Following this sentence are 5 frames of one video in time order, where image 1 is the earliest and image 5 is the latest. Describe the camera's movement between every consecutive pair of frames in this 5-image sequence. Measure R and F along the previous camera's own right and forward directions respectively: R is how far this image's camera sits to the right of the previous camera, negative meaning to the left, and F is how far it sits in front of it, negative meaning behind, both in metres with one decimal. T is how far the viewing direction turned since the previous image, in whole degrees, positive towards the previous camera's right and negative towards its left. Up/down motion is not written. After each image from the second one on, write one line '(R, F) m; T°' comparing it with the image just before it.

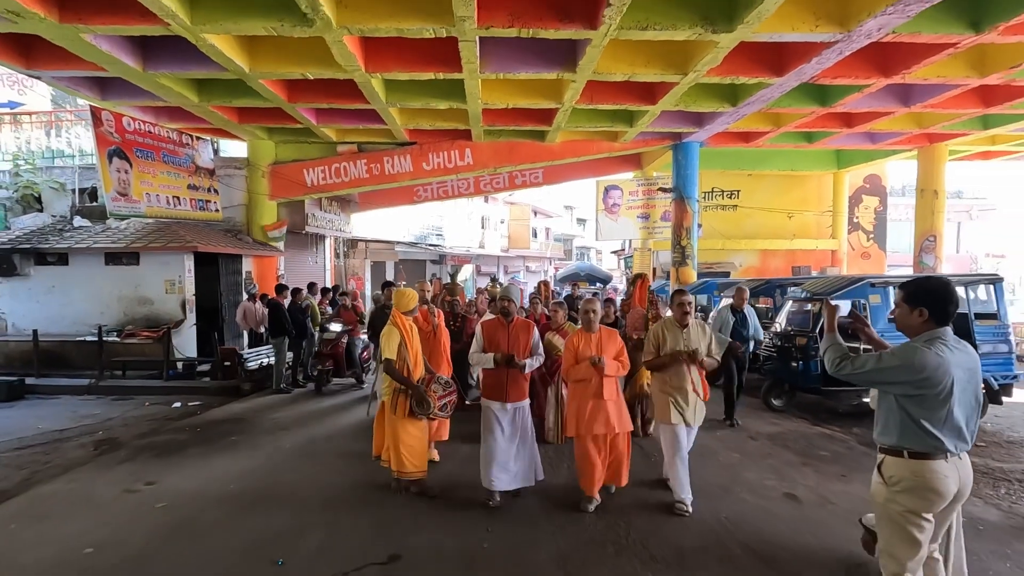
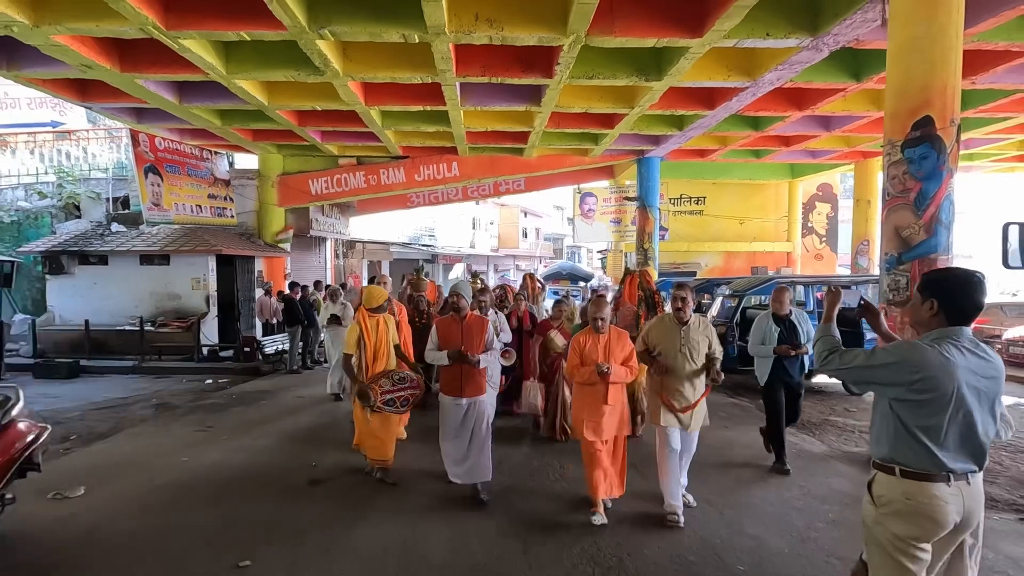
(+0.3, -1.5) m; +1°
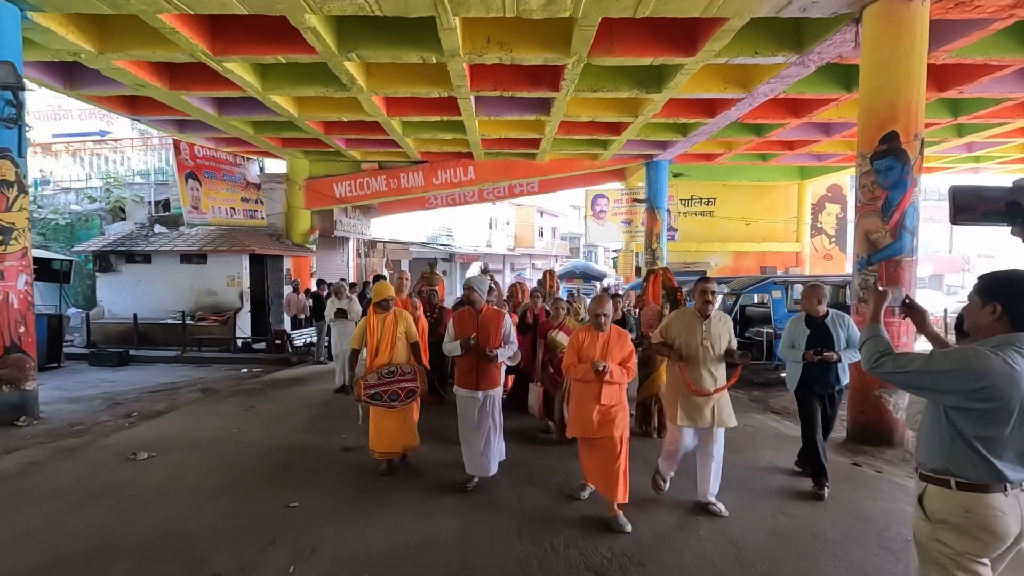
(+0.1, -0.6) m; -2°
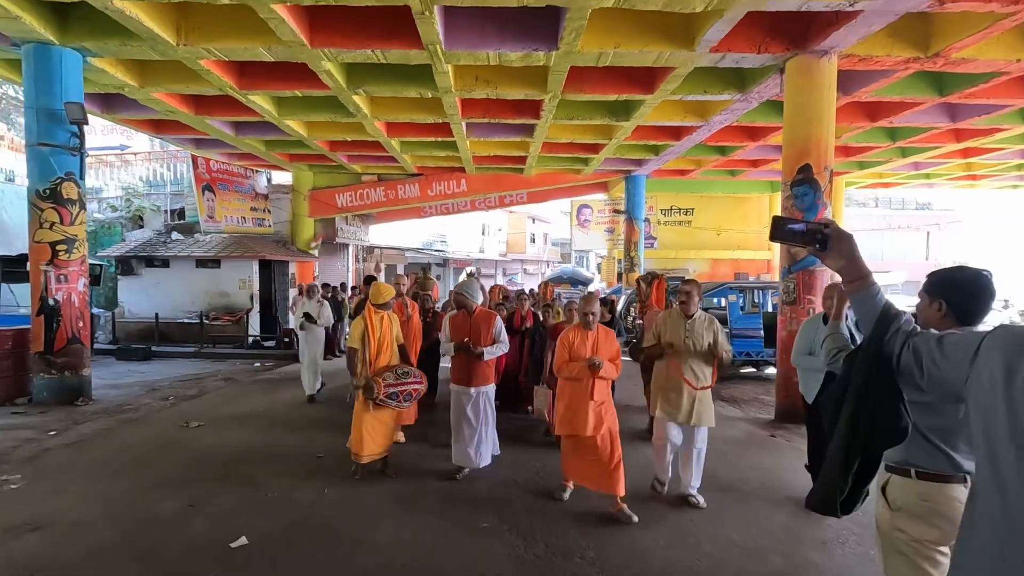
(+0.1, -1.1) m; +1°
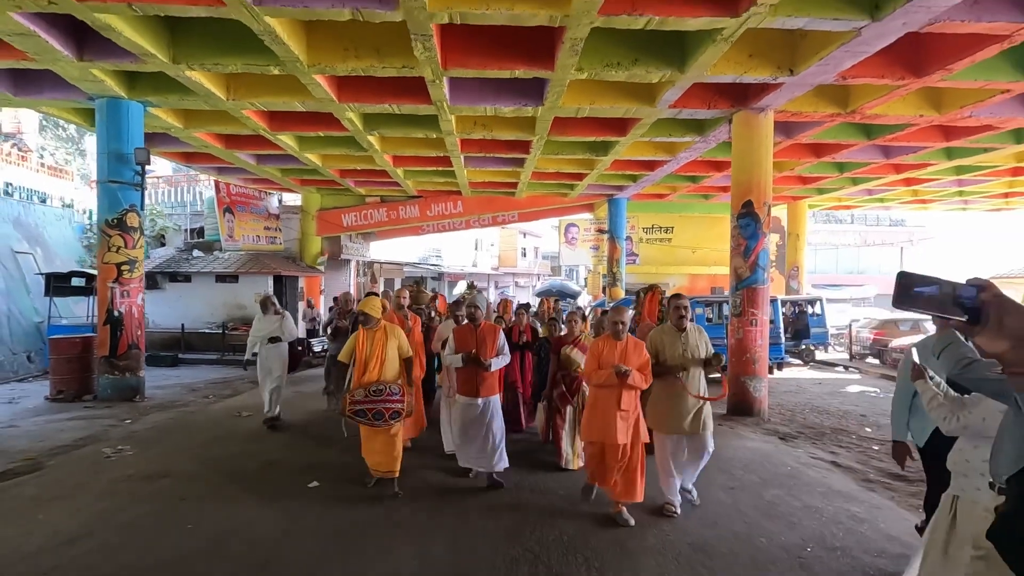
(0.0, -1.3) m; +1°
